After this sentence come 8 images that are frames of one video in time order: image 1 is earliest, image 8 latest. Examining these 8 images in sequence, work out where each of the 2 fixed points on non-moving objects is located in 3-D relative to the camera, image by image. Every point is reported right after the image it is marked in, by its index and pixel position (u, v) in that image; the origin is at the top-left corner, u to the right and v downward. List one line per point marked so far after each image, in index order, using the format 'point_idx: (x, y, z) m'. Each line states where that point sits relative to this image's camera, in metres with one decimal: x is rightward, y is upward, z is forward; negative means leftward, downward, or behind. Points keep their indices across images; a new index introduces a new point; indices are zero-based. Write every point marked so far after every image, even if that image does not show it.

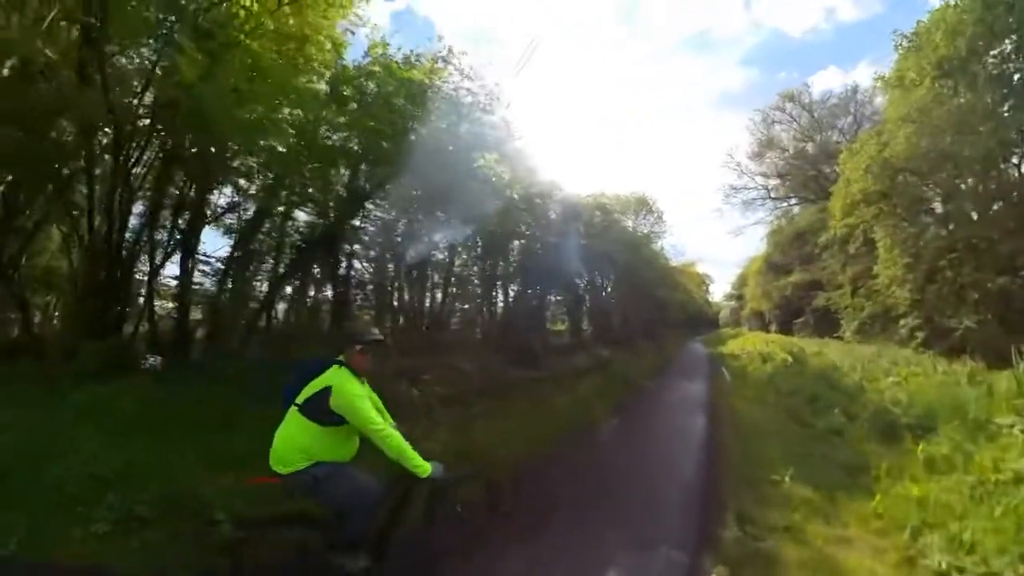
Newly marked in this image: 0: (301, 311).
0: (-3.5, -0.3, +11.6) m
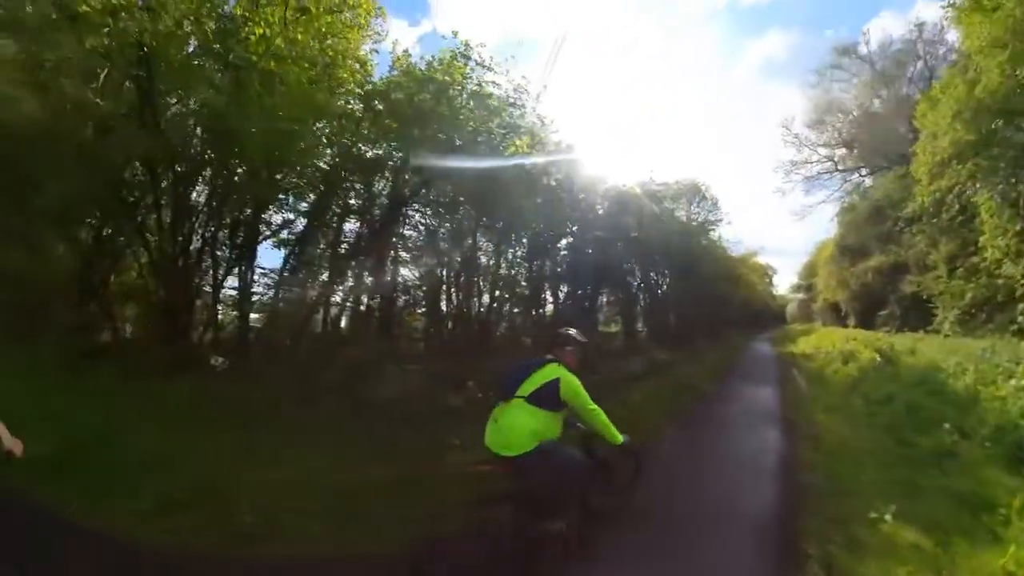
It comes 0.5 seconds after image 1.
0: (-2.6, -0.5, +11.3) m
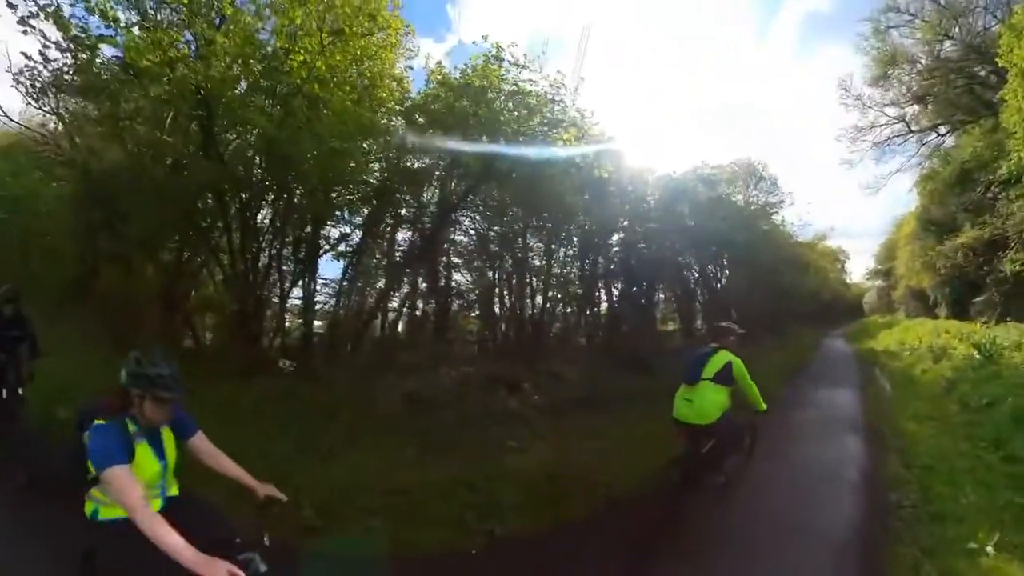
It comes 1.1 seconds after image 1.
0: (-1.7, -0.5, +11.2) m
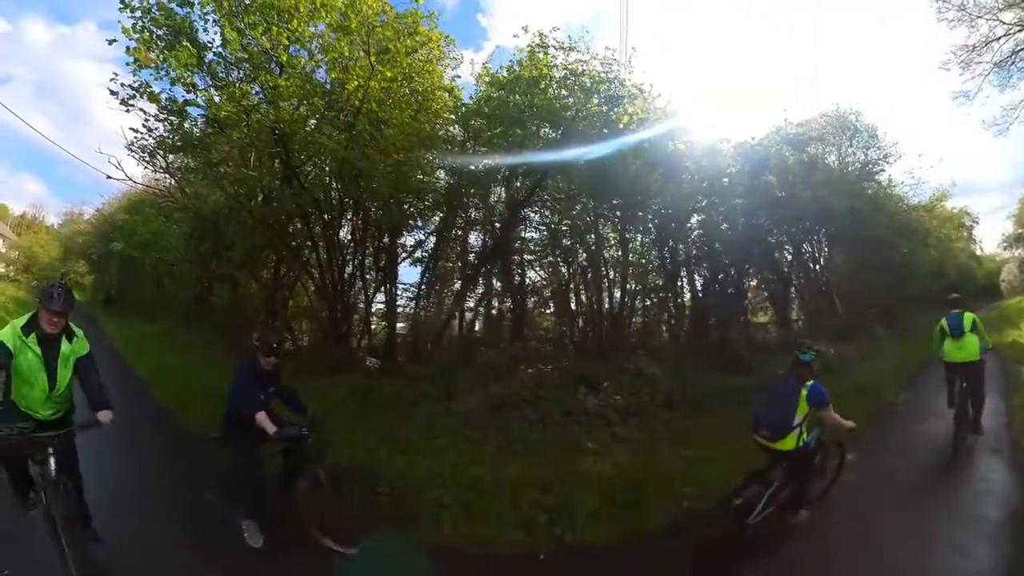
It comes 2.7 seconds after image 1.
0: (-0.4, -0.4, +10.8) m
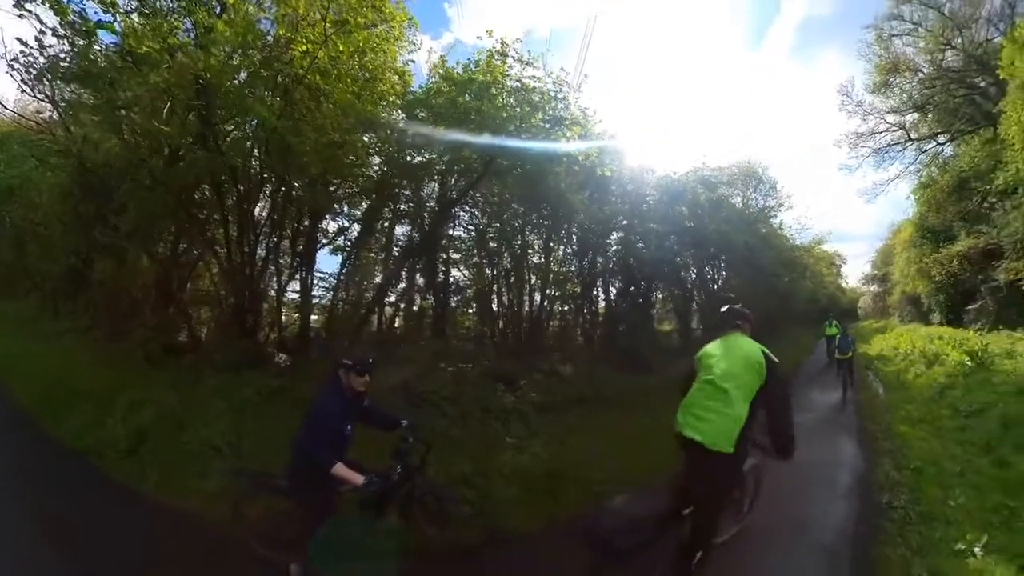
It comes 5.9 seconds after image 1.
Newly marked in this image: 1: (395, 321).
0: (-1.7, -0.4, +11.3) m
1: (-1.9, -0.5, +11.0) m
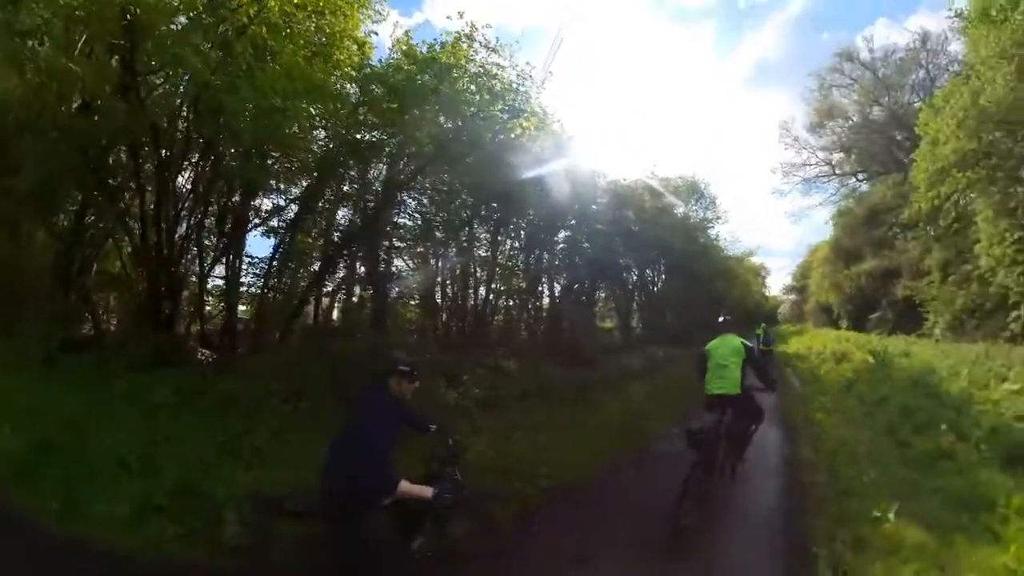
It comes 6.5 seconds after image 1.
0: (-2.8, -0.3, +11.3) m
1: (-2.9, -0.4, +11.0) m
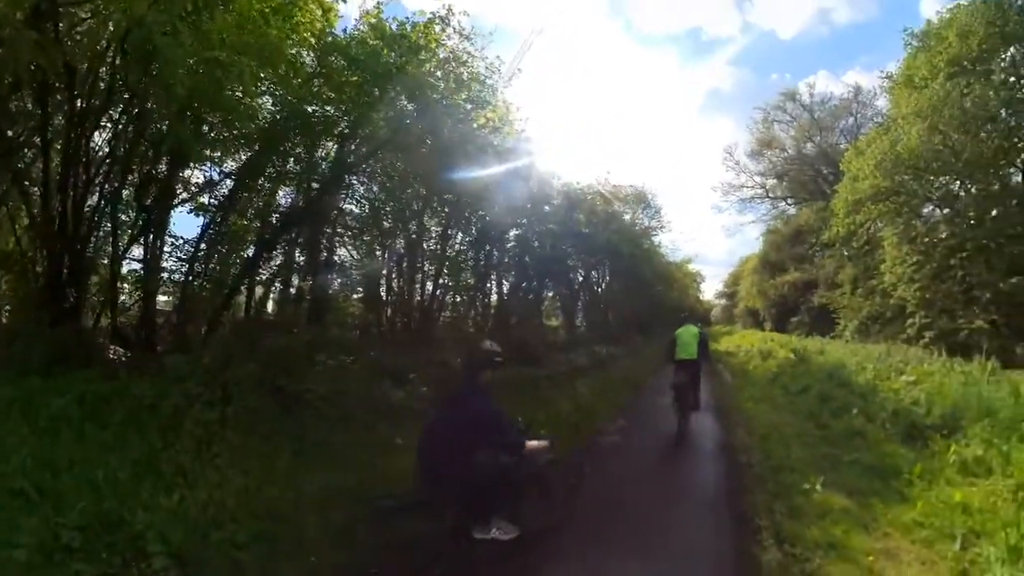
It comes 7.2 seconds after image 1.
0: (-3.7, -0.3, +11.2) m
1: (-3.8, -0.4, +10.9) m
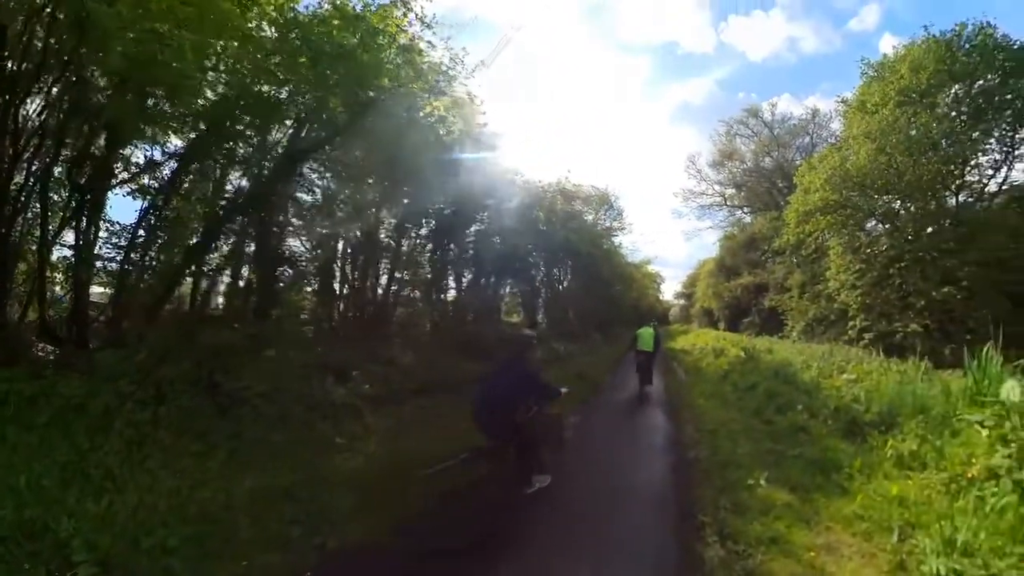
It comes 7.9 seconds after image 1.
0: (-4.3, -0.2, +10.9) m
1: (-4.4, -0.2, +10.7) m
